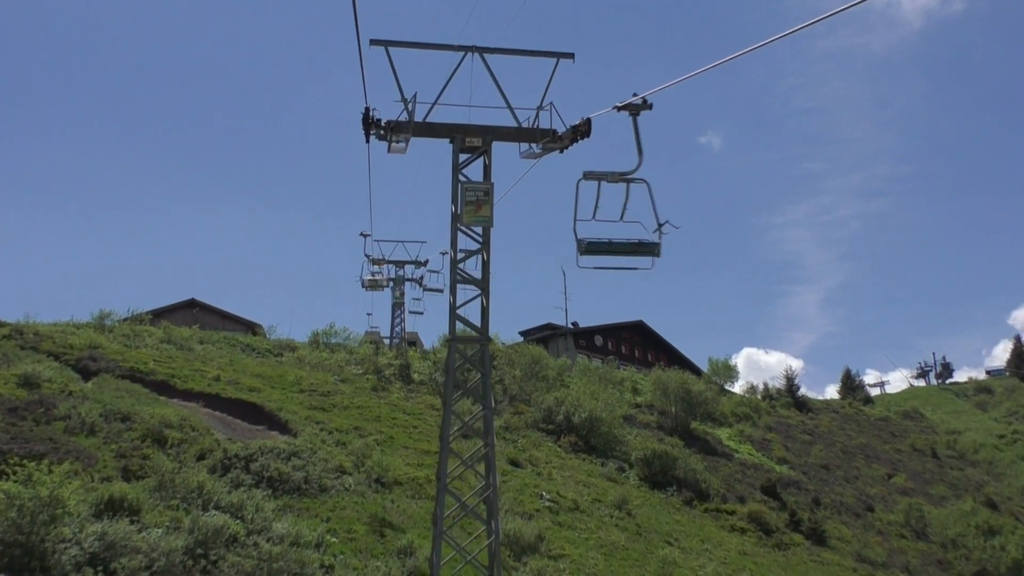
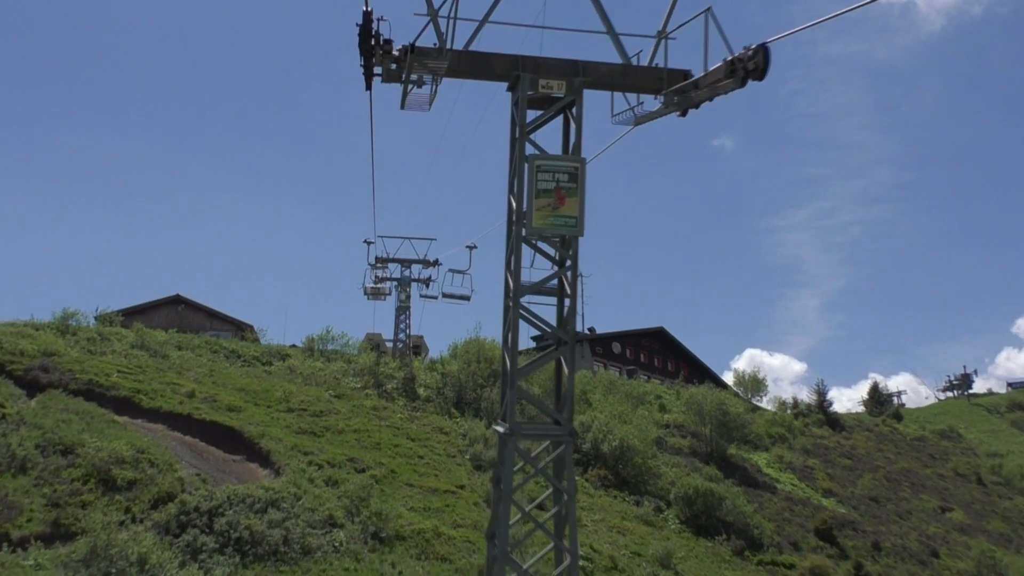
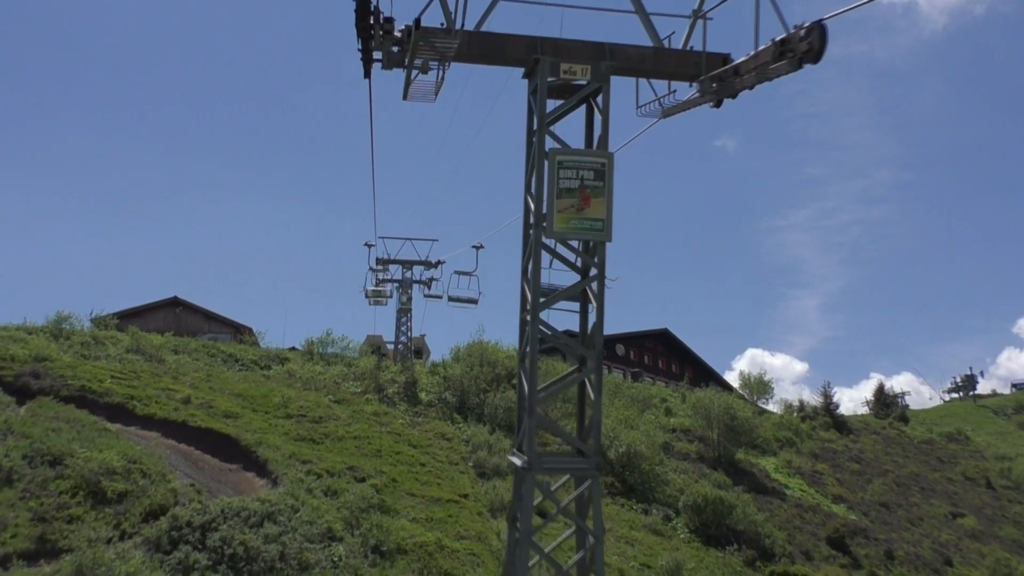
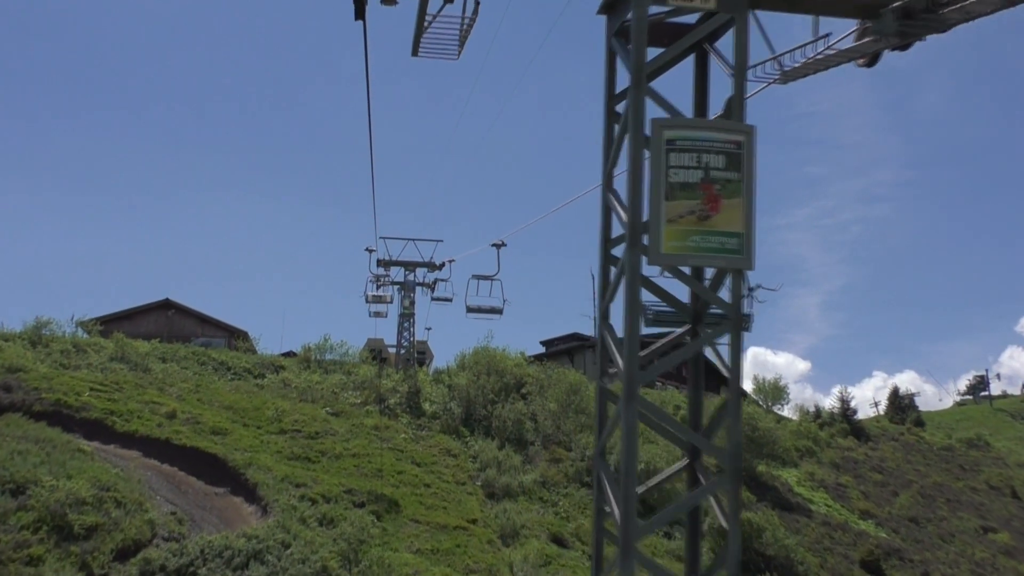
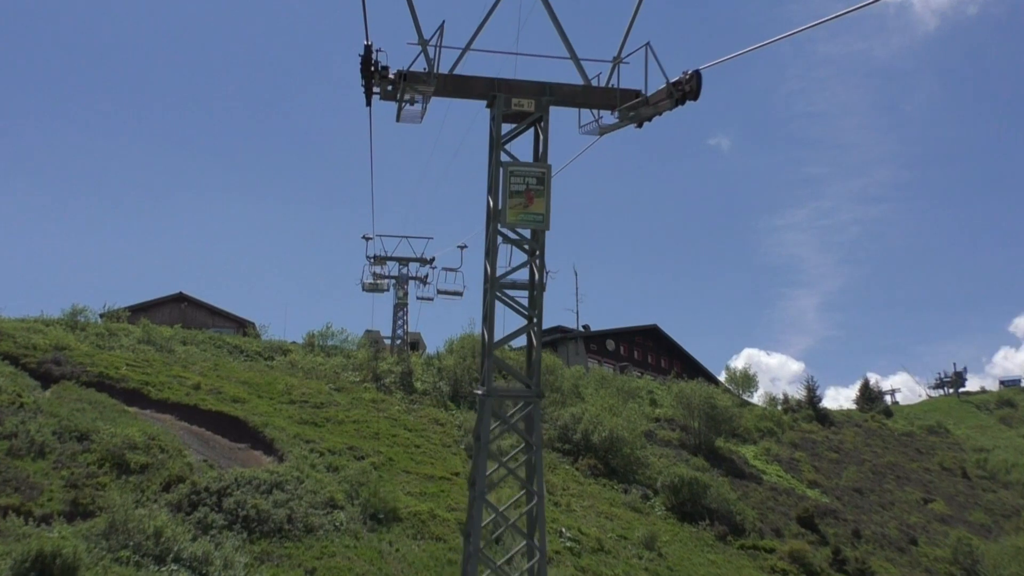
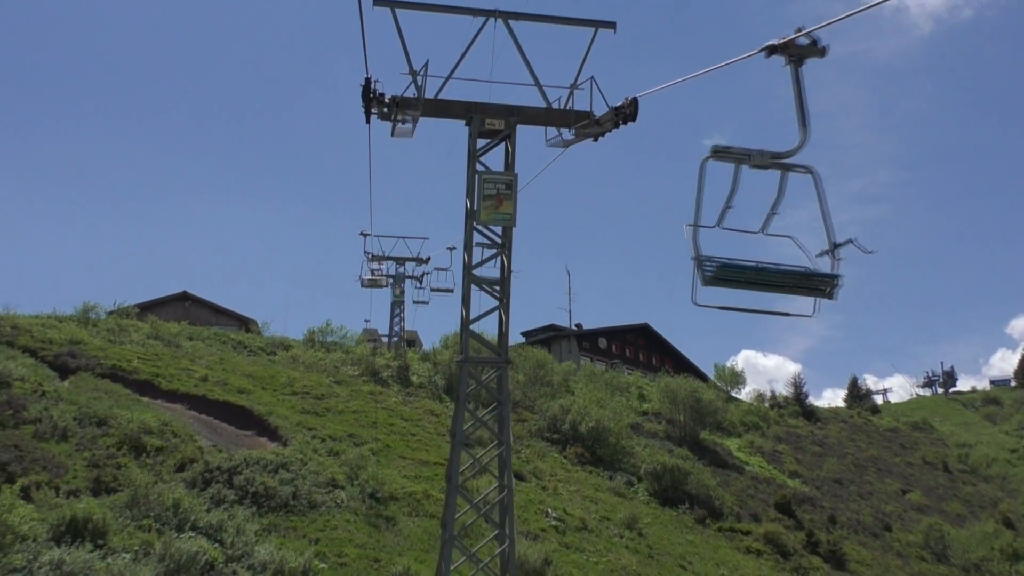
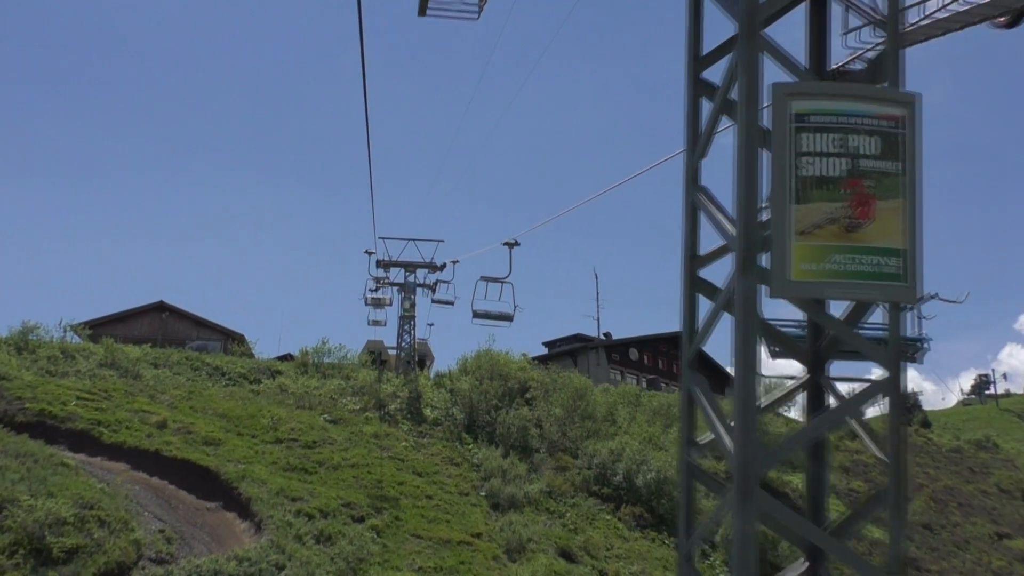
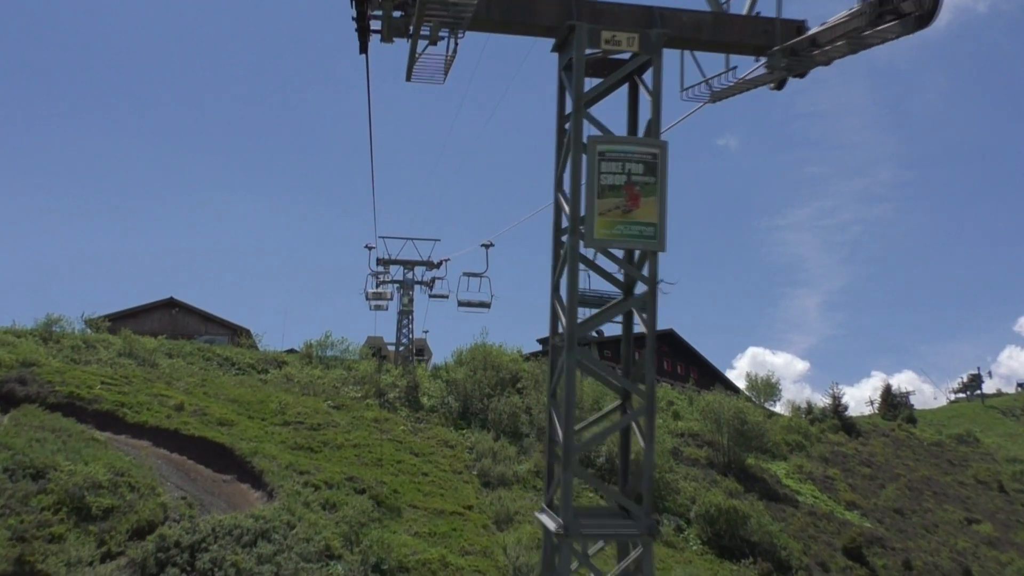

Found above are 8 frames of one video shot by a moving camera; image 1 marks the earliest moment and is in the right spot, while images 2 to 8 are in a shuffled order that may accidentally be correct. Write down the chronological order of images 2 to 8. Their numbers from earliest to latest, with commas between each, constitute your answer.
6, 5, 2, 3, 8, 4, 7
